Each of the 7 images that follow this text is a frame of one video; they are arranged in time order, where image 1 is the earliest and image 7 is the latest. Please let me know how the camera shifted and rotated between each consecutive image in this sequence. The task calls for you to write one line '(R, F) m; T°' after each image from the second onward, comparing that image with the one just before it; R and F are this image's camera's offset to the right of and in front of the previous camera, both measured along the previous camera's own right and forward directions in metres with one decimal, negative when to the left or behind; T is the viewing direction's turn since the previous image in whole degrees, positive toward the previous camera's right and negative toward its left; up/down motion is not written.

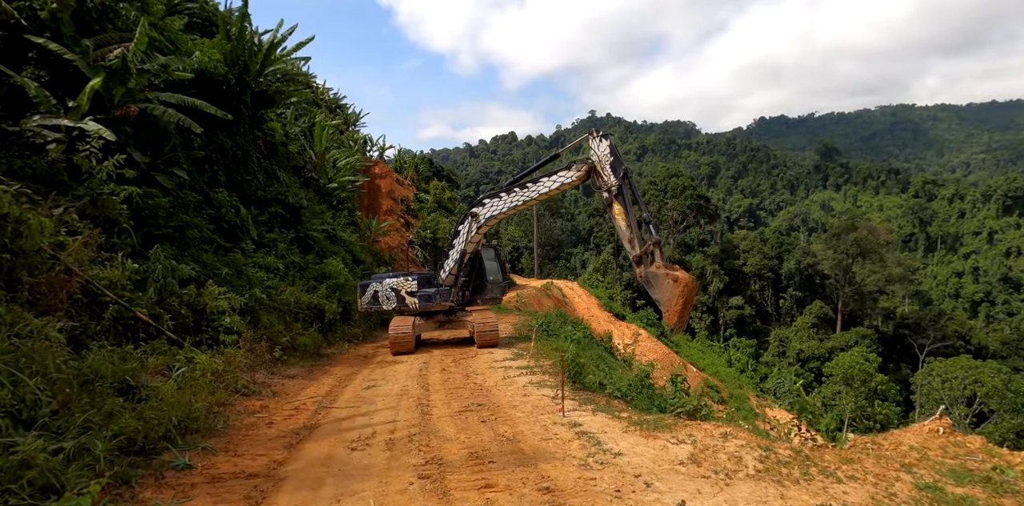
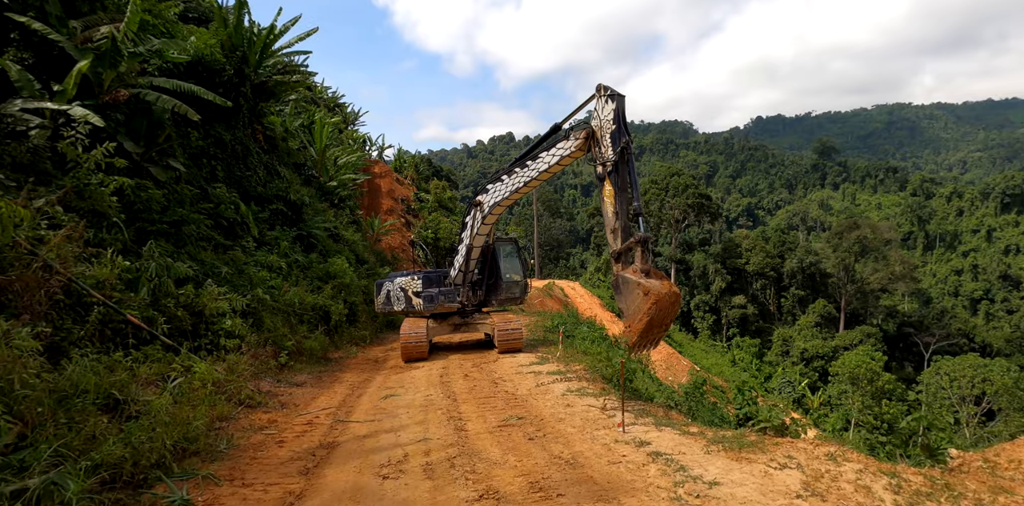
(-0.4, +0.7) m; 0°
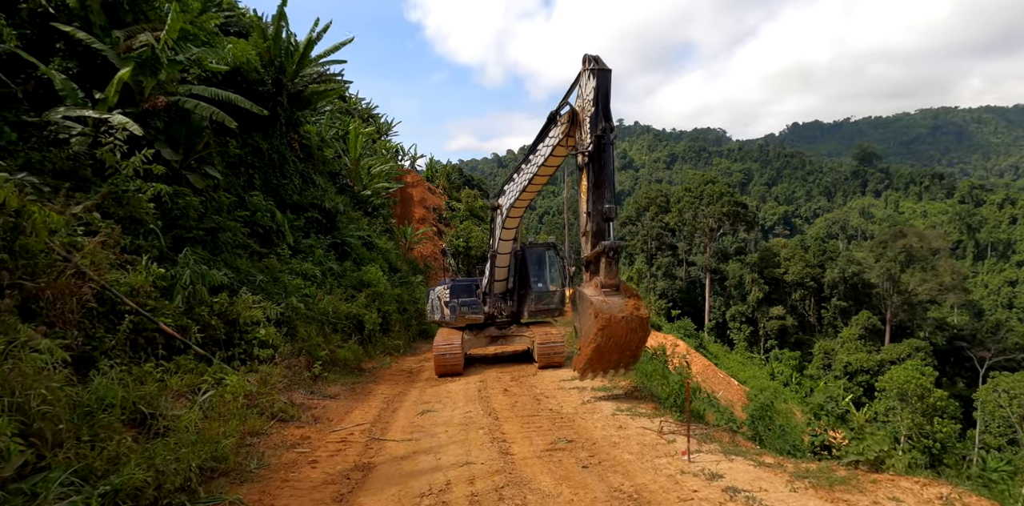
(-0.1, +0.4) m; -3°
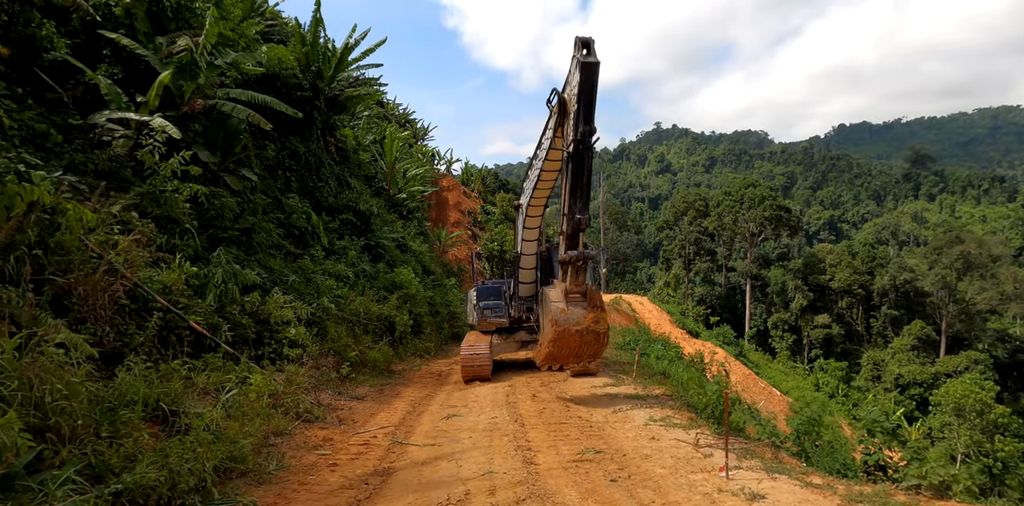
(+0.1, +0.2) m; -3°
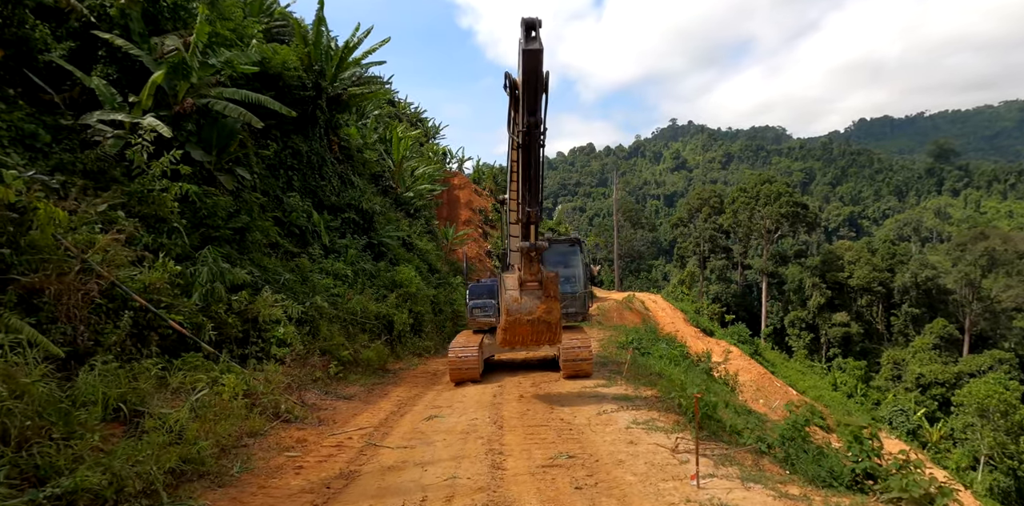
(+0.3, +0.2) m; -2°
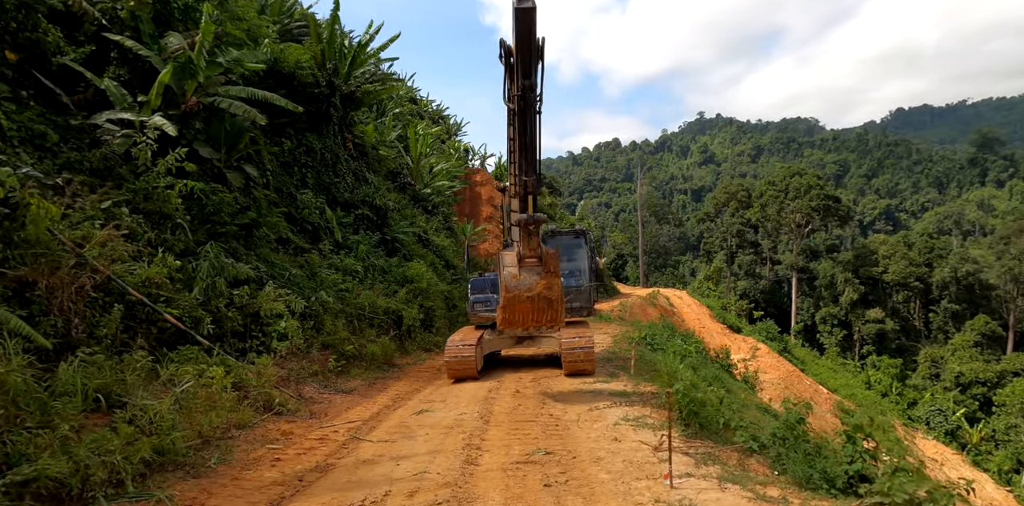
(+0.3, +0.1) m; -3°
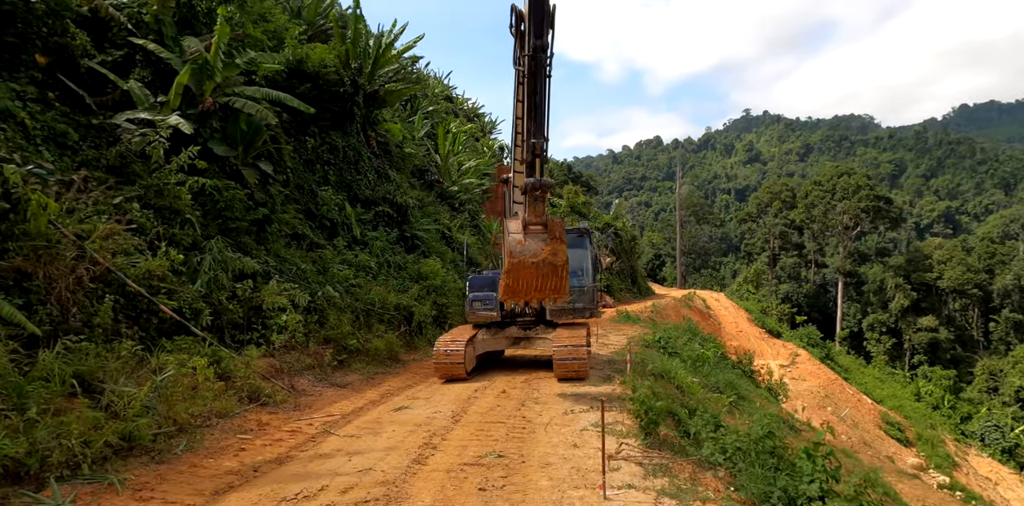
(+0.6, +0.1) m; -4°
